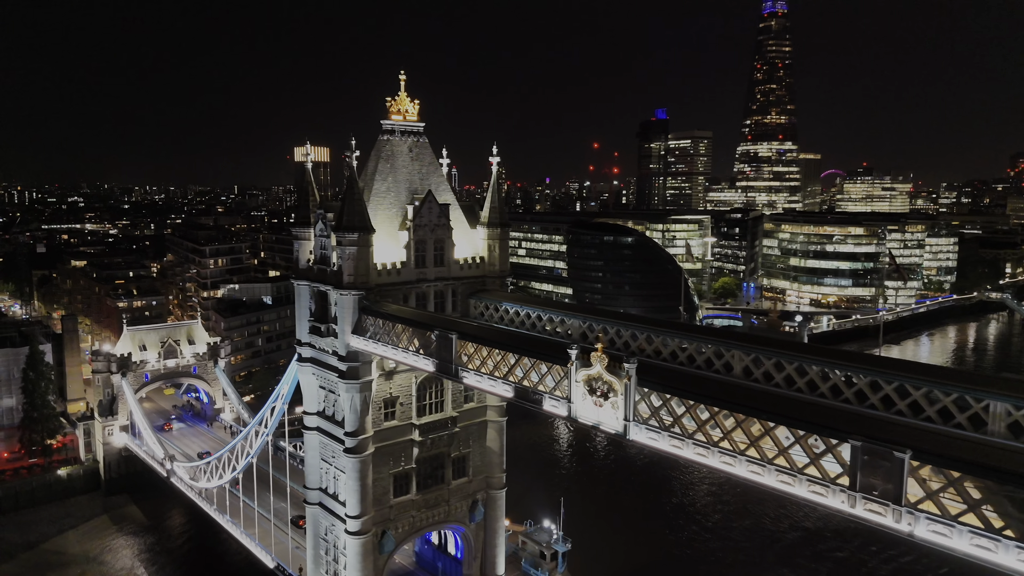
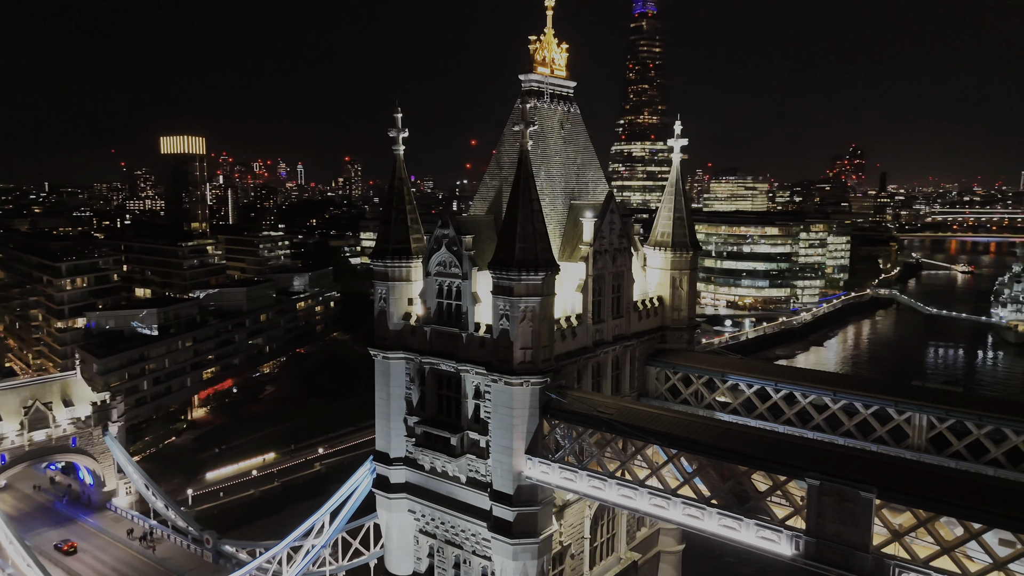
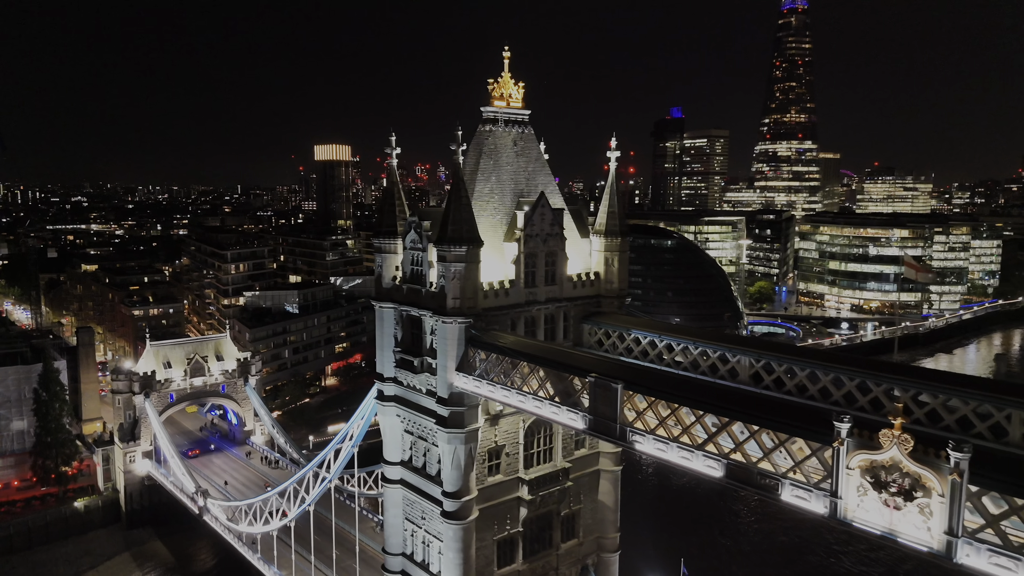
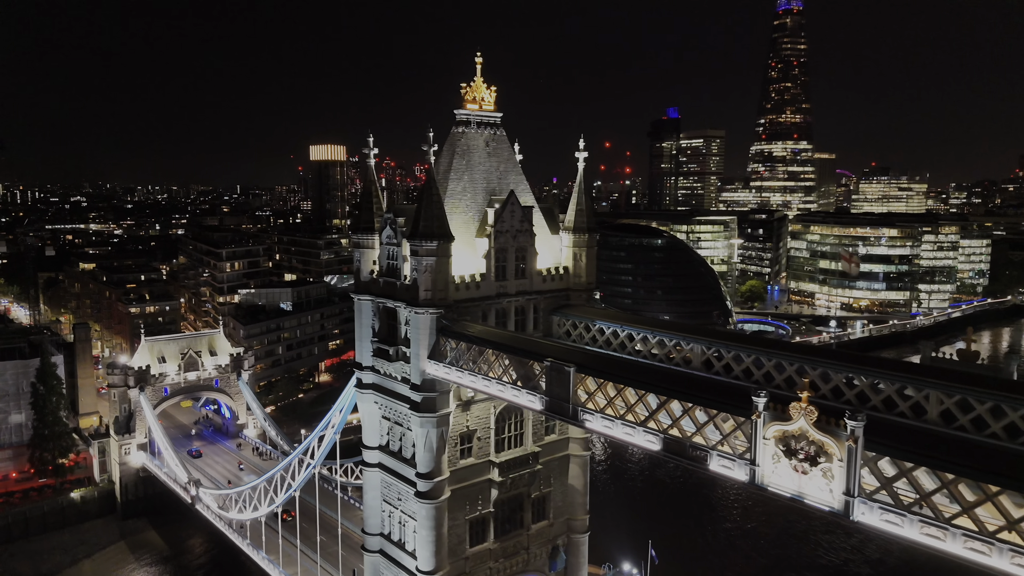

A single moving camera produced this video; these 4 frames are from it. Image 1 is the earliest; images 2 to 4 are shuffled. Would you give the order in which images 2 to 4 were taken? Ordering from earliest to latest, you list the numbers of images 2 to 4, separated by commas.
4, 3, 2
